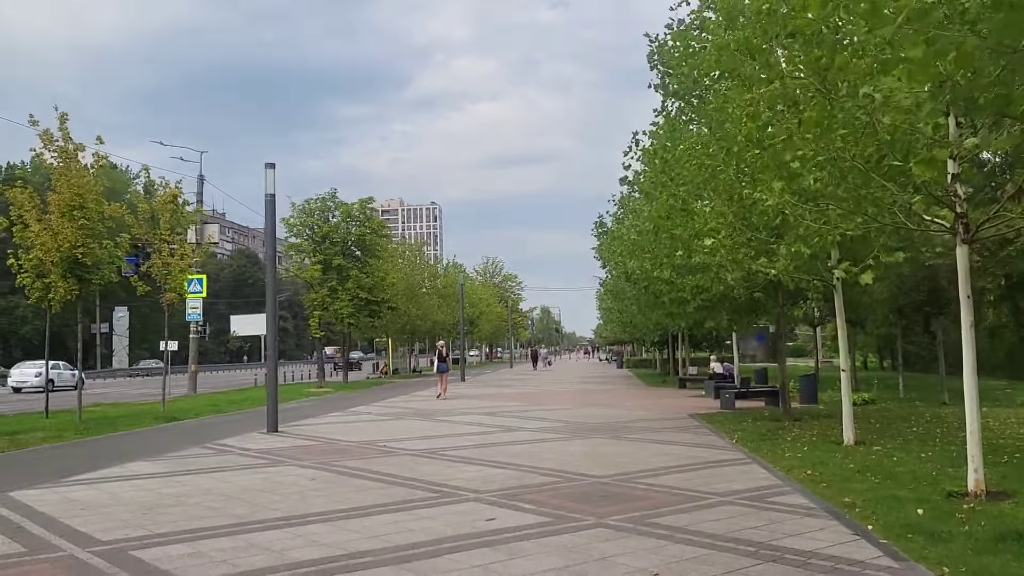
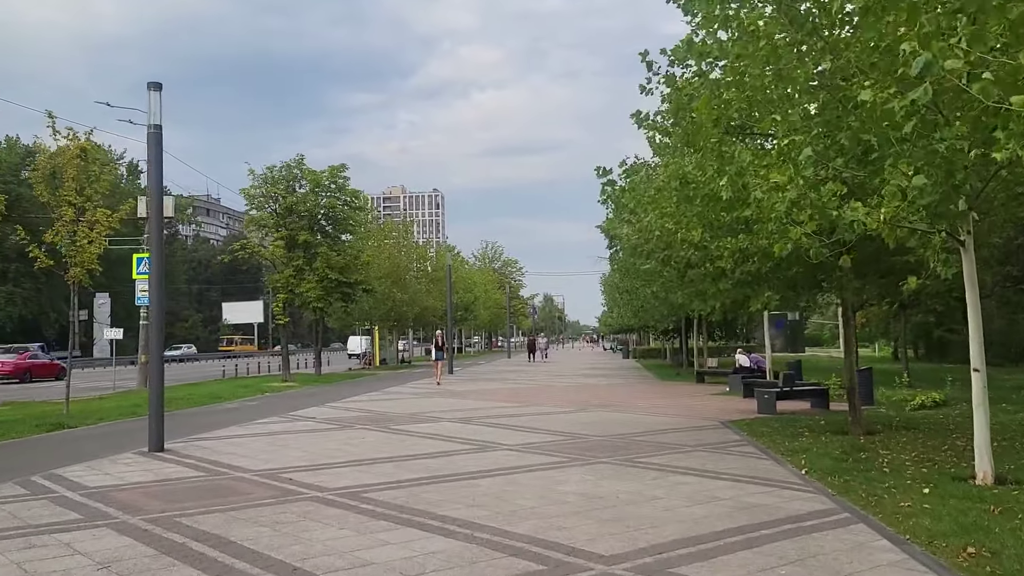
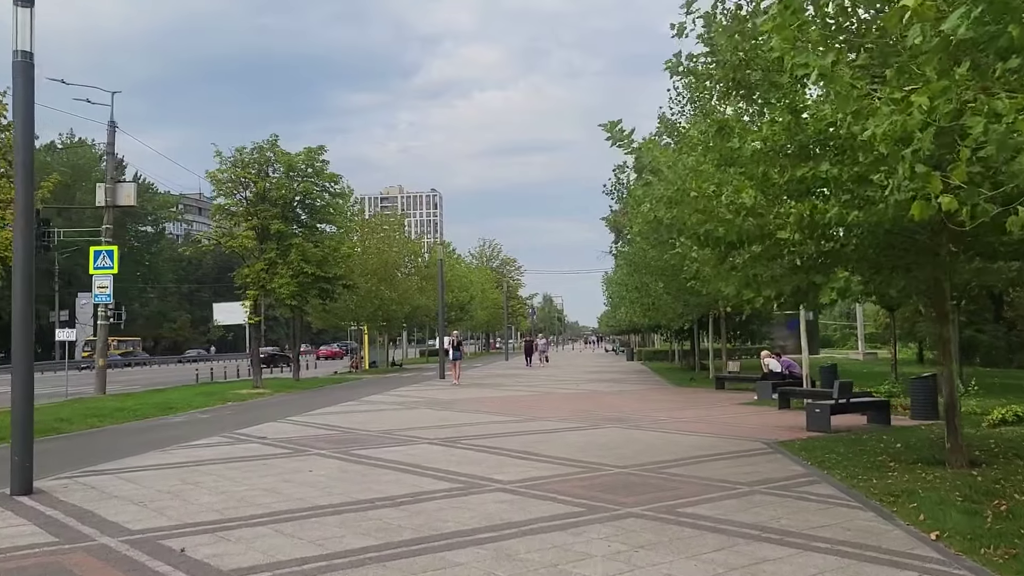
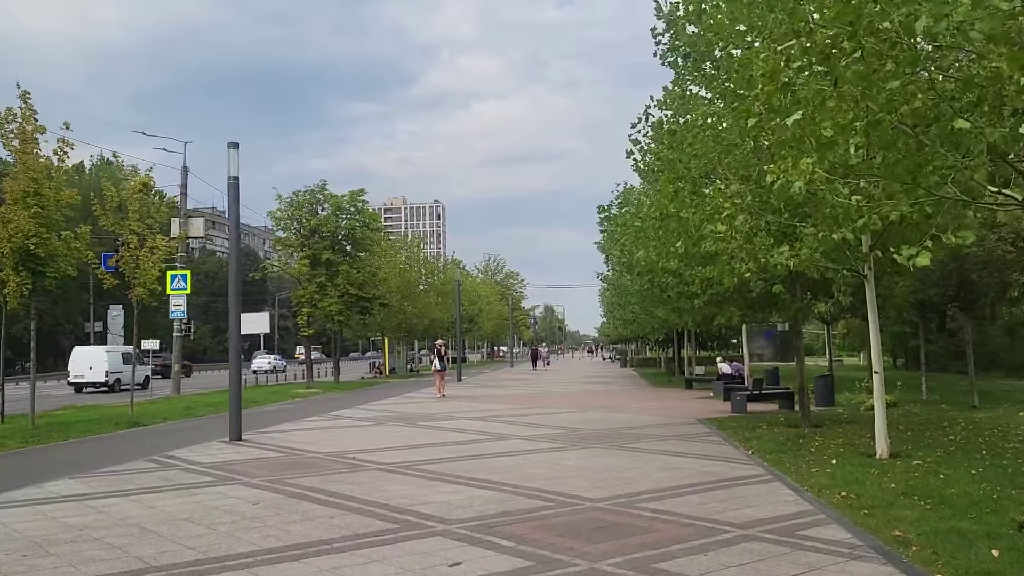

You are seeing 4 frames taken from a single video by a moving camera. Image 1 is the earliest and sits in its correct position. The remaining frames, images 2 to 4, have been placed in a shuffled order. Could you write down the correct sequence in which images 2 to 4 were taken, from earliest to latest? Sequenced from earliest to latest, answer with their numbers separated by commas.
4, 2, 3
